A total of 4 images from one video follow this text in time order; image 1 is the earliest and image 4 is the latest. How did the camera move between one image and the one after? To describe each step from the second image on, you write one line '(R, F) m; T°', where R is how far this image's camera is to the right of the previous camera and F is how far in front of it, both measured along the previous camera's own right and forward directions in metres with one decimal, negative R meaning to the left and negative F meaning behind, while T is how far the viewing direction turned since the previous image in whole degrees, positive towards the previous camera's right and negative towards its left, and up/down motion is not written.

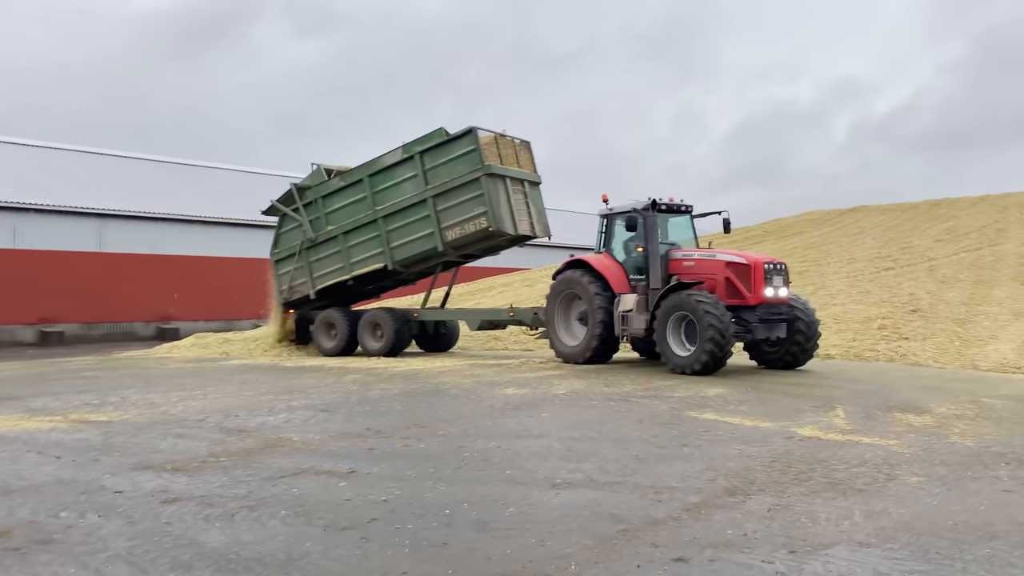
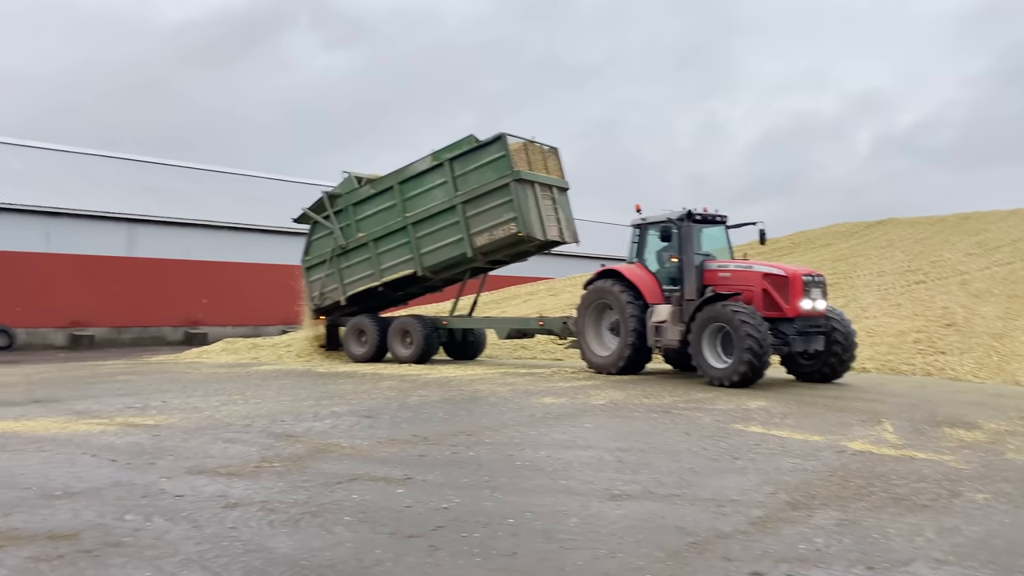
(-0.2, 0.0) m; -1°
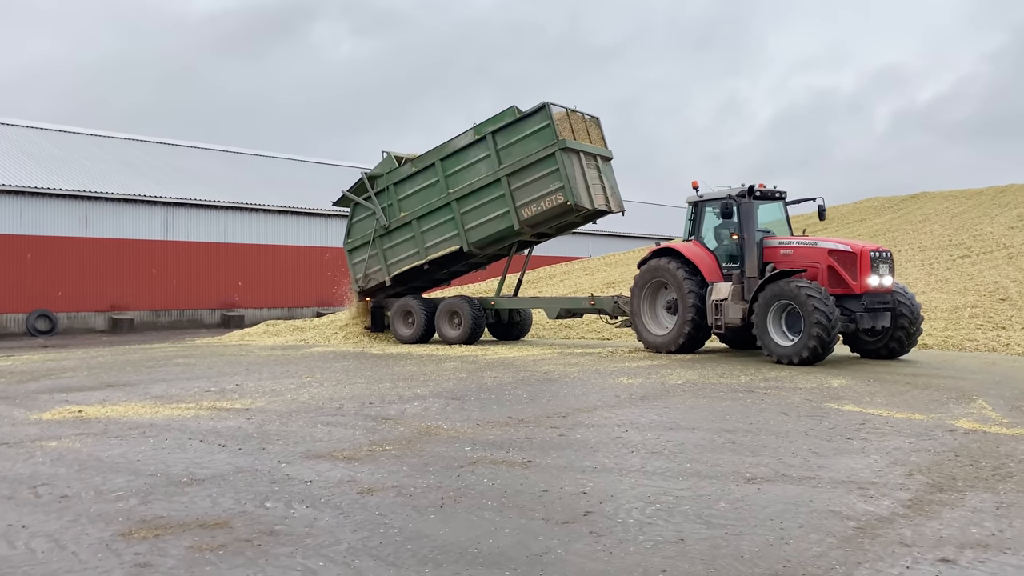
(-0.5, +0.1) m; -2°
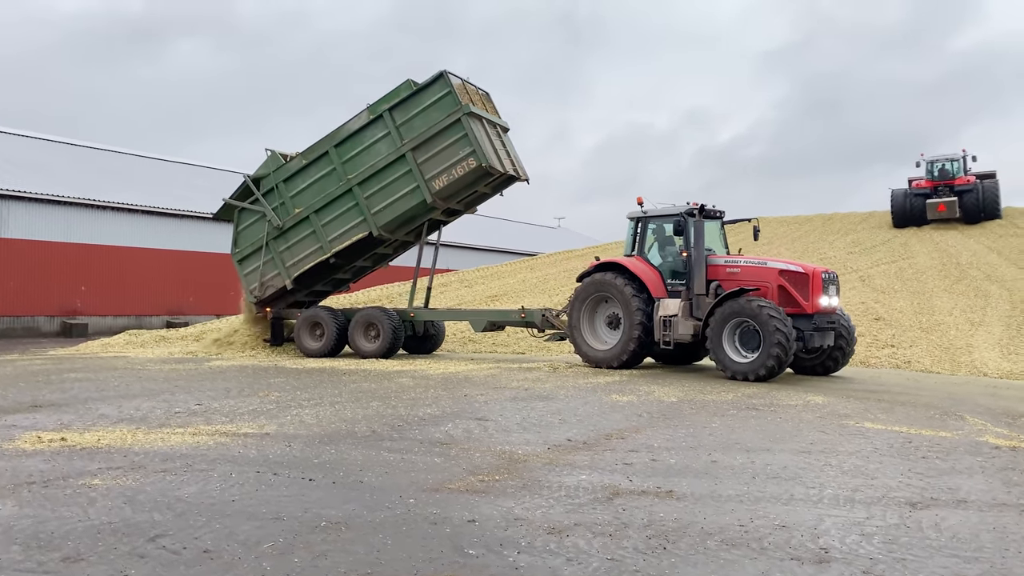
(-1.3, +0.5) m; +12°
